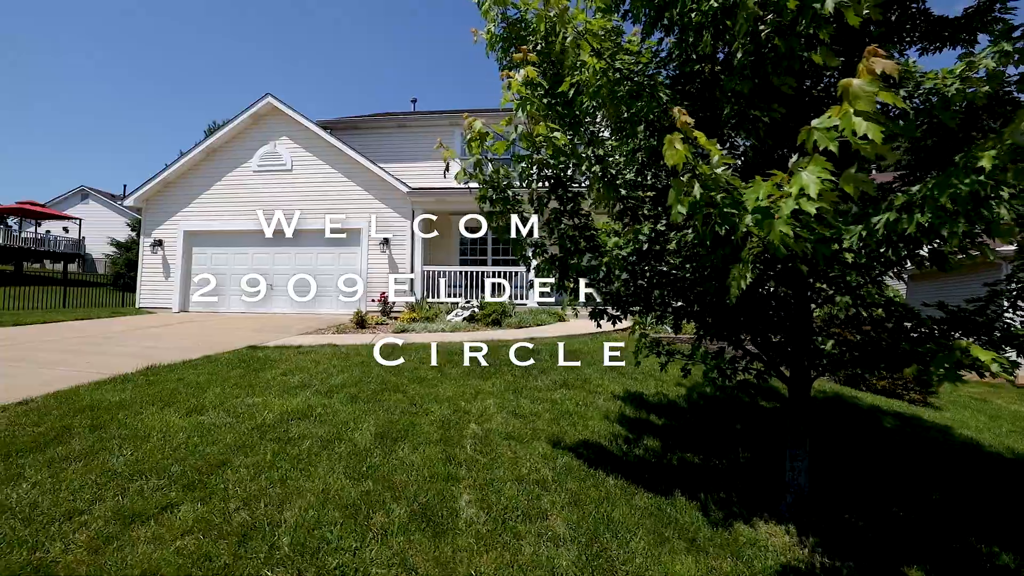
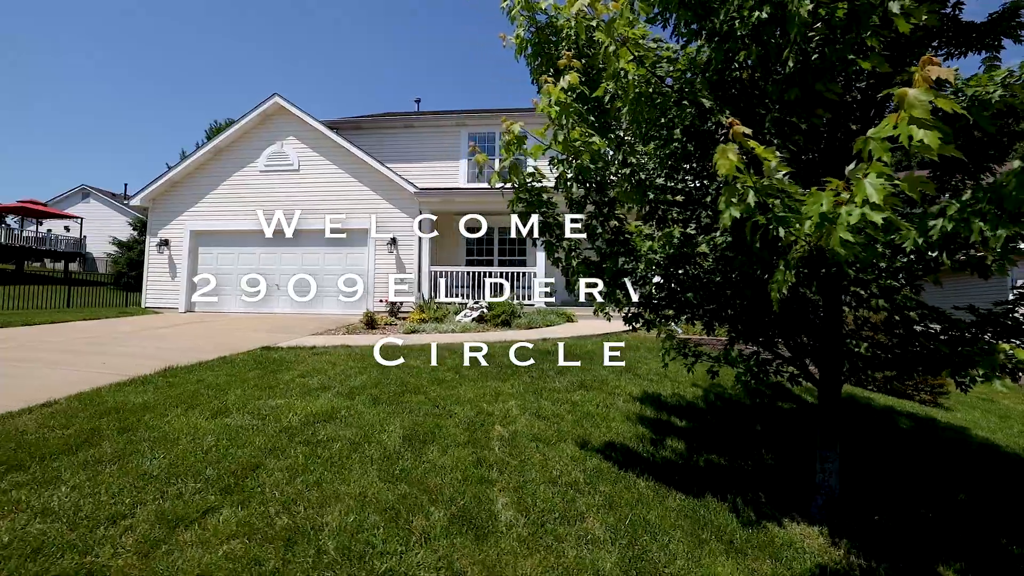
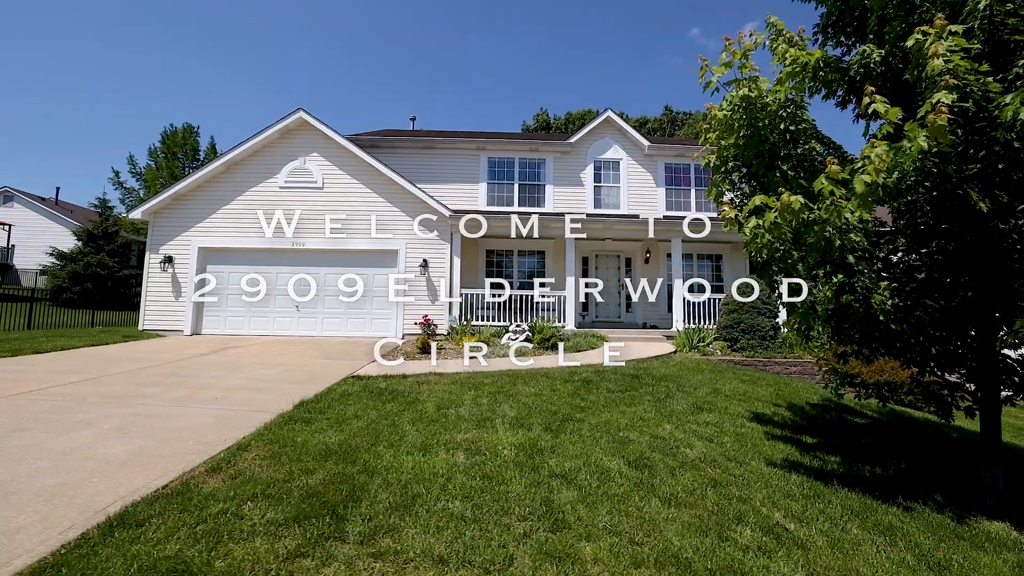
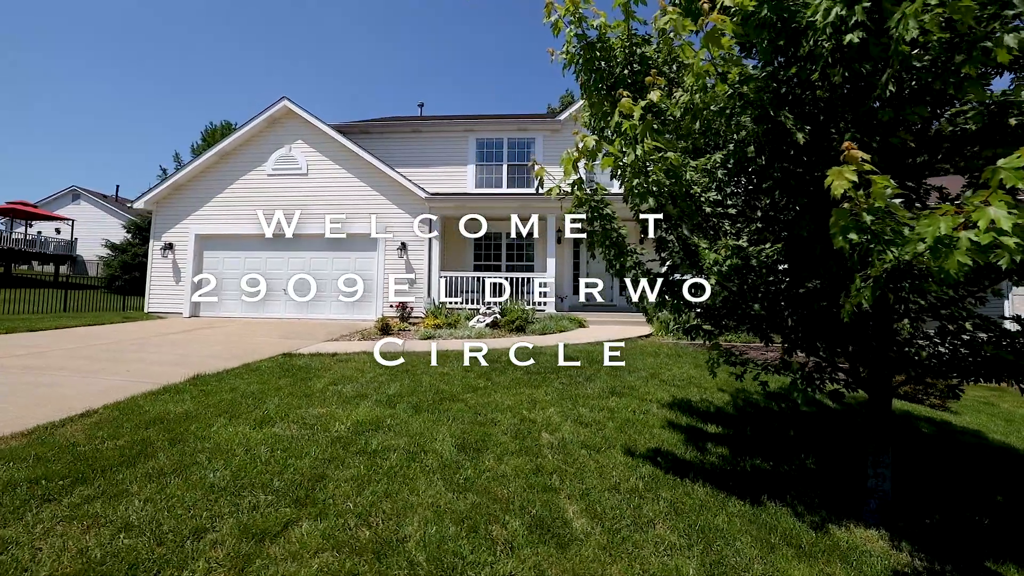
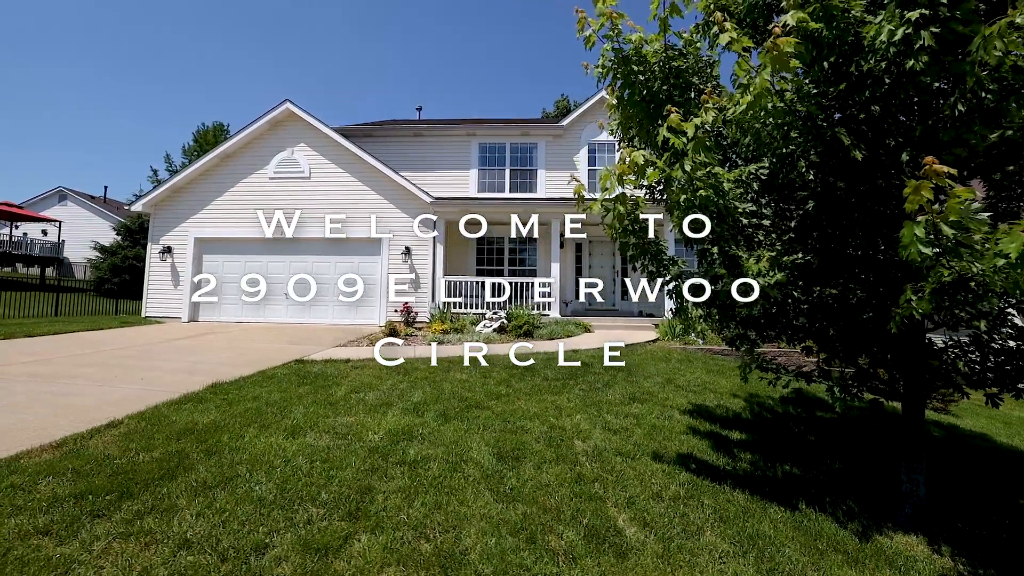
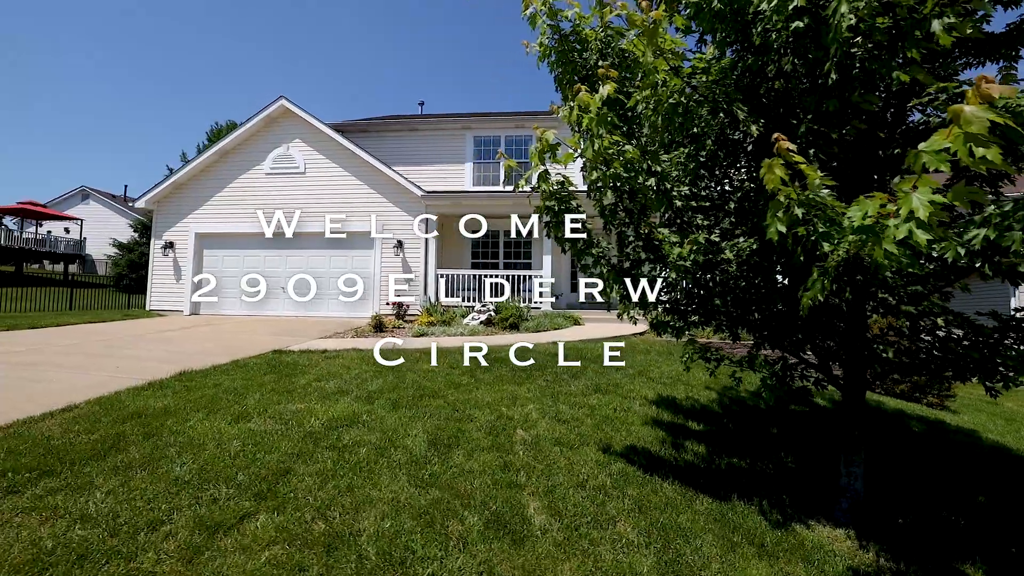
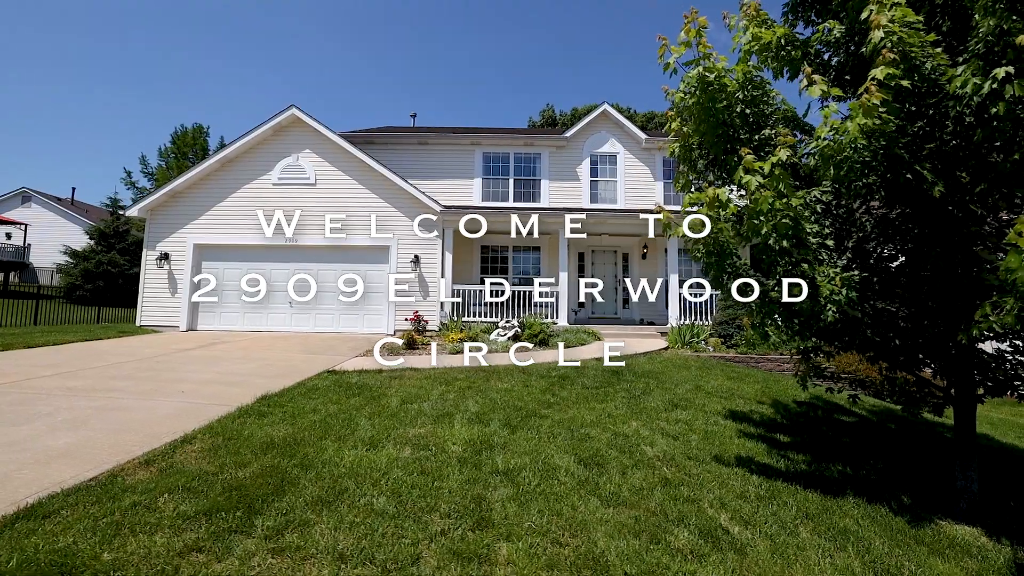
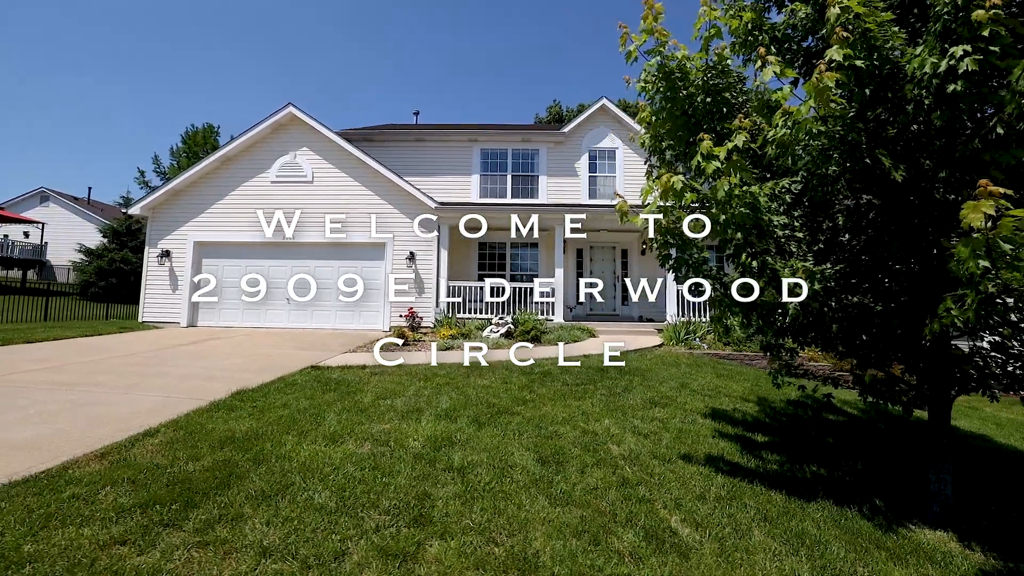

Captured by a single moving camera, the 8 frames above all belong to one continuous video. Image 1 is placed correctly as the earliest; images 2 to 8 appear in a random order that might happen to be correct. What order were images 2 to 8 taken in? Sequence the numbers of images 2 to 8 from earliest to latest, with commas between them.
2, 6, 4, 5, 8, 7, 3
